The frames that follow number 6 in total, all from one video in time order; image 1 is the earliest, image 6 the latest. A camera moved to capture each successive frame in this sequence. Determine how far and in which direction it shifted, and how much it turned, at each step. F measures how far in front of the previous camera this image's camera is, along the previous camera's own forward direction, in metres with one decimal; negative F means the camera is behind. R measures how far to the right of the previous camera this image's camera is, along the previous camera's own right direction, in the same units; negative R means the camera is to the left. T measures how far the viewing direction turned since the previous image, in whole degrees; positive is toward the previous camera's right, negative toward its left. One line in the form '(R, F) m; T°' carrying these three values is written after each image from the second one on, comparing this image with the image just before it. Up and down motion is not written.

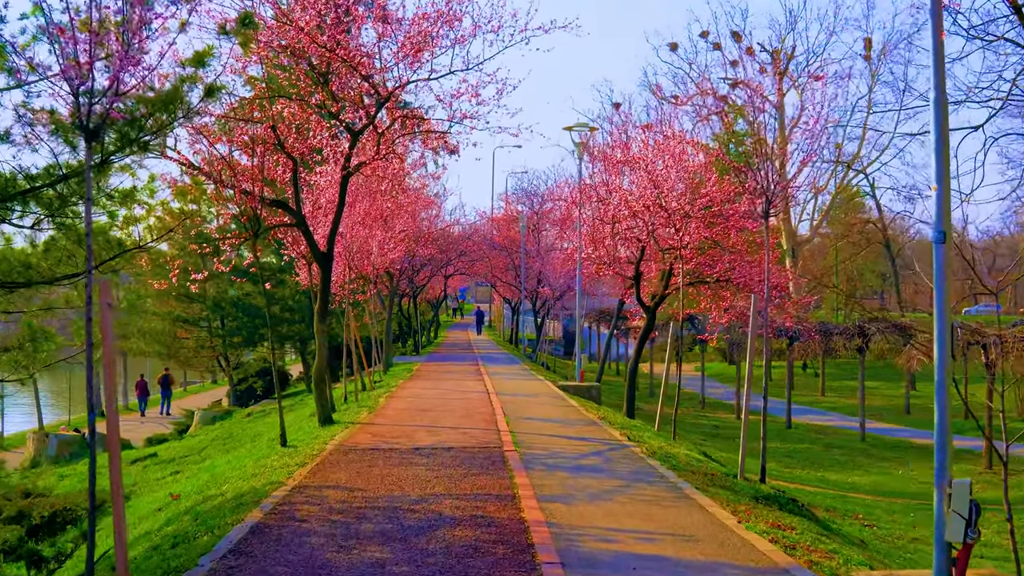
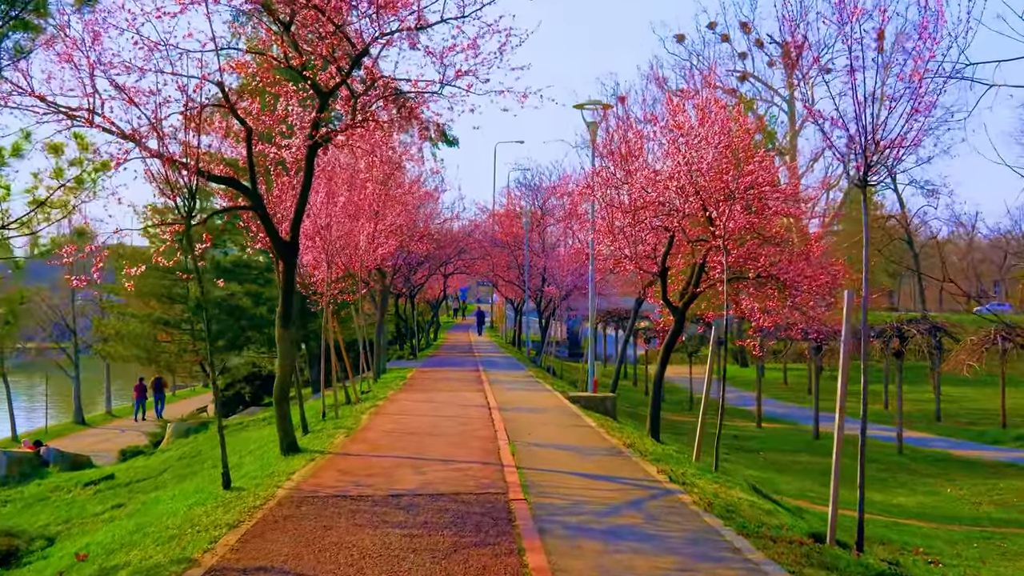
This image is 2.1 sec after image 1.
(0.0, +2.3) m; 0°
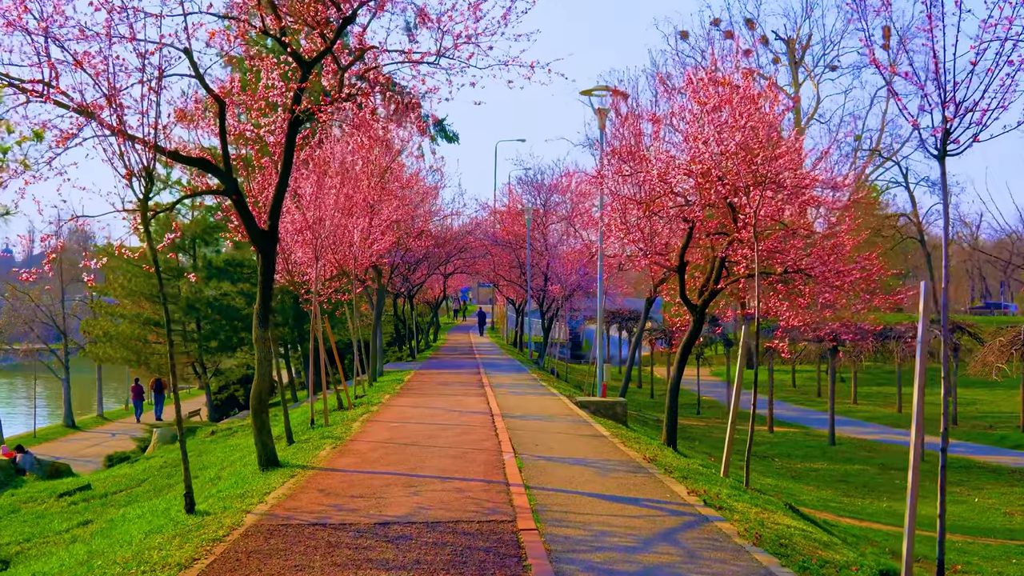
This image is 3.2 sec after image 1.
(-0.1, +1.1) m; 0°
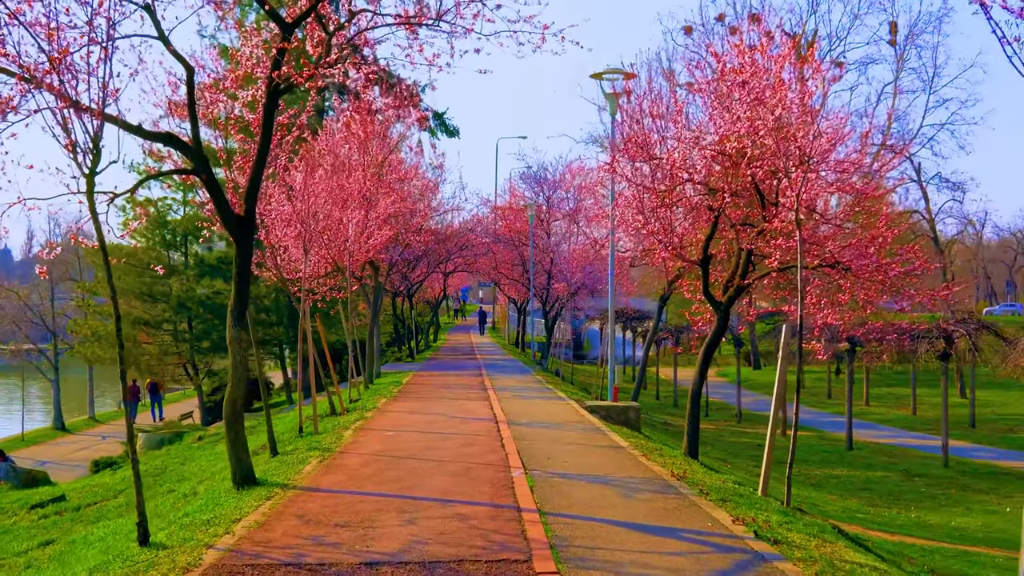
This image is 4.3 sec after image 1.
(-0.1, +1.1) m; 0°
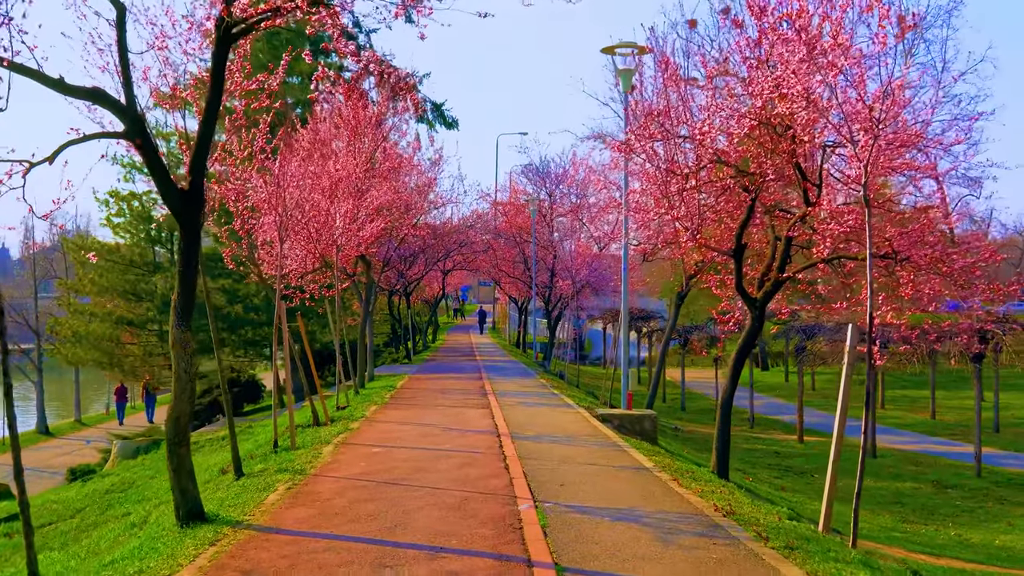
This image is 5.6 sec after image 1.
(-0.1, +1.4) m; 0°
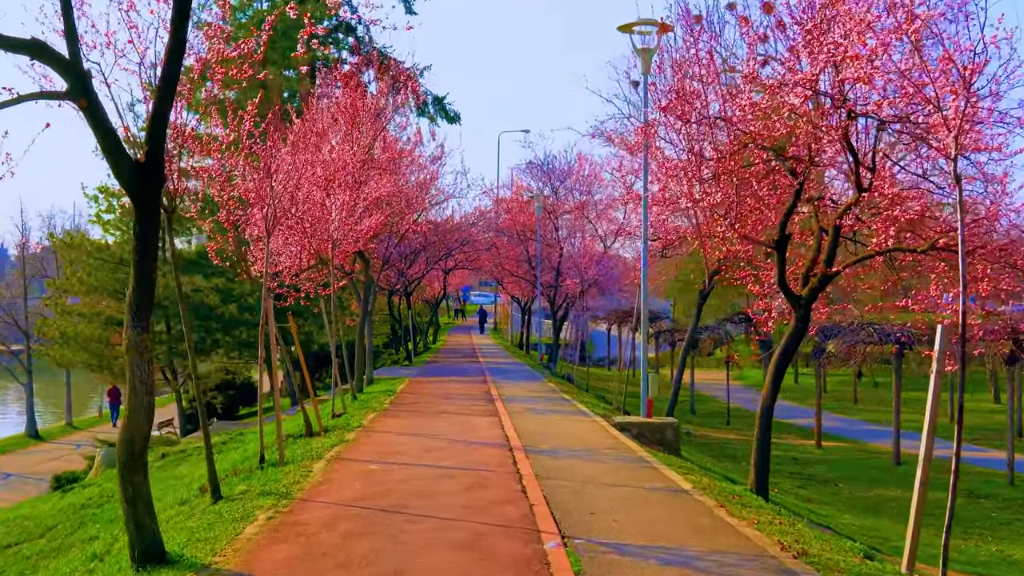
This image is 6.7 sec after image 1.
(-0.2, +1.1) m; 0°
